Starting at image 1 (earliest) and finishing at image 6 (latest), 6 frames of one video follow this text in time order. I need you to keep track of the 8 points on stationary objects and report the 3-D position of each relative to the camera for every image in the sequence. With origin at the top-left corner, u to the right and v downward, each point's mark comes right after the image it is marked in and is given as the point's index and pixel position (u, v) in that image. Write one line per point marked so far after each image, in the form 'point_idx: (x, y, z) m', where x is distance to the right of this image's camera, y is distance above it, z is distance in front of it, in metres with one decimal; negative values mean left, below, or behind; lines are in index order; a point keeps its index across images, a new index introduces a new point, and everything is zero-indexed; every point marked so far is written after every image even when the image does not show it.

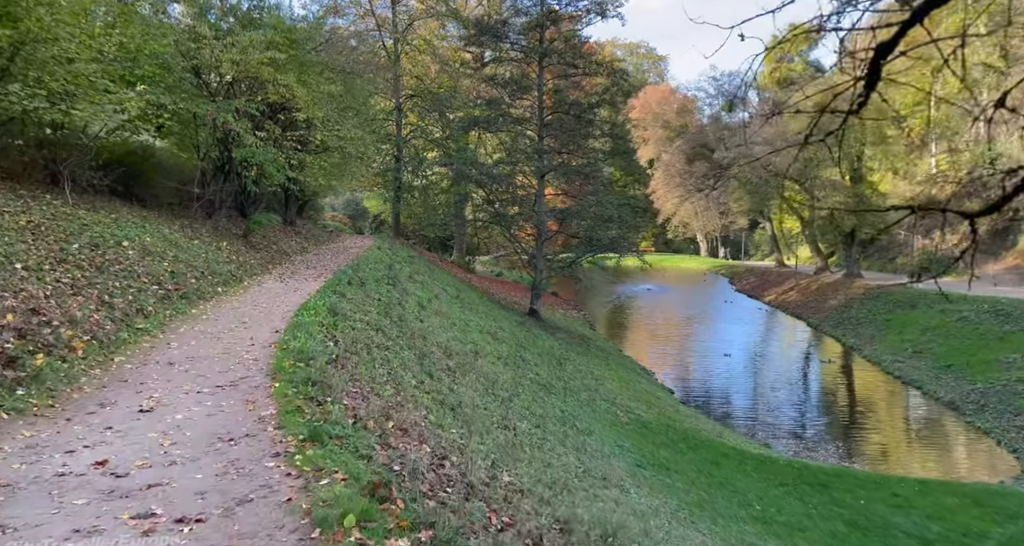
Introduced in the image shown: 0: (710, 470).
0: (+3.8, -3.9, +15.2) m
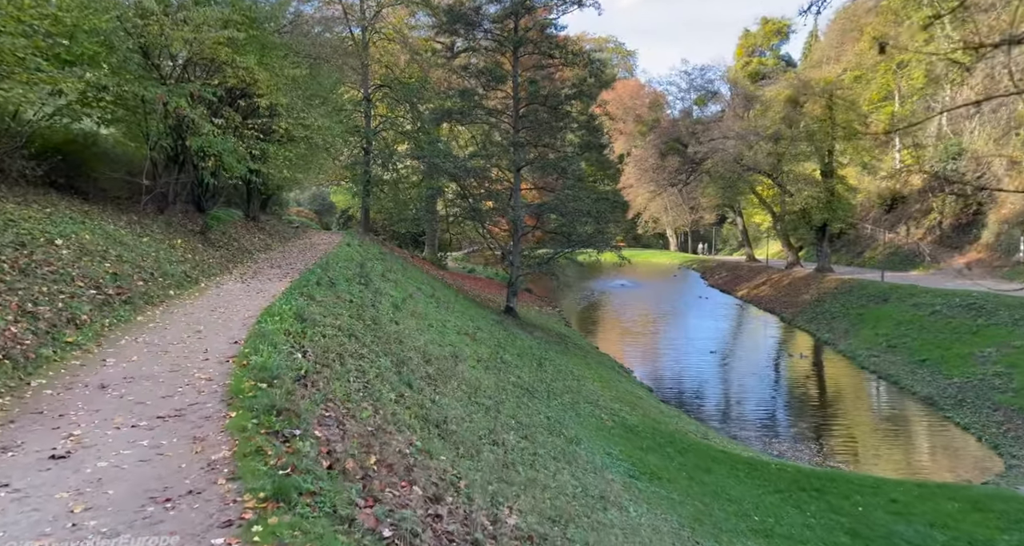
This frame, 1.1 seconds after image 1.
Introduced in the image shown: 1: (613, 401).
0: (+3.5, -3.8, +14.4) m
1: (+2.5, -3.2, +19.4) m
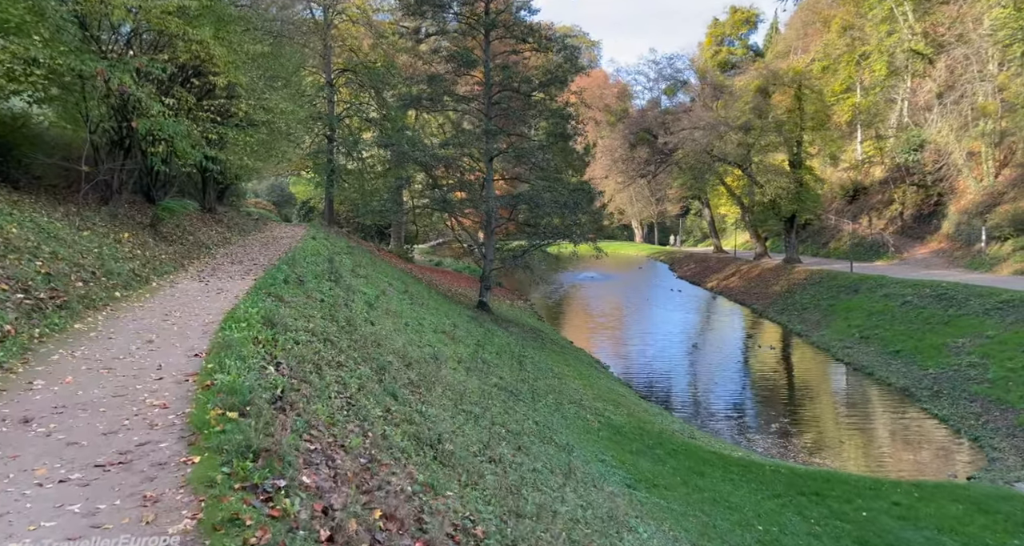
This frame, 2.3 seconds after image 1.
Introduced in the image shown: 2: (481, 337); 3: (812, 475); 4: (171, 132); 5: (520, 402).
0: (+3.2, -3.7, +13.6) m
1: (+2.0, -3.0, +18.5) m
2: (-0.8, -1.6, +20.0) m
3: (+5.6, -3.8, +14.1) m
4: (-7.3, +3.1, +16.8) m
5: (+0.1, -2.4, +14.3) m
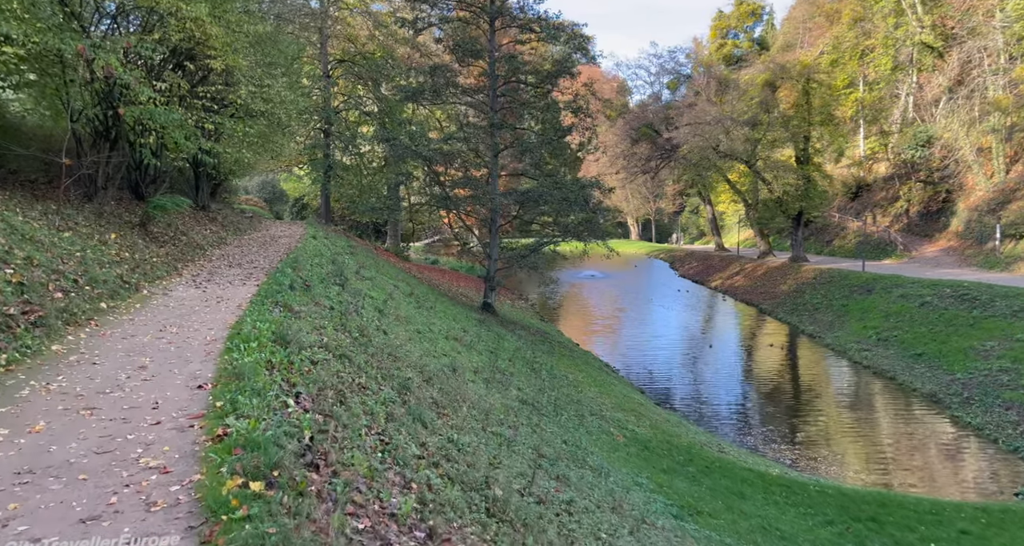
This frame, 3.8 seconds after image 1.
0: (+3.7, -3.7, +12.5) m
1: (+2.3, -3.1, +17.4) m
2: (-0.5, -1.7, +18.8) m
3: (+6.0, -3.8, +13.0) m
4: (-6.9, +3.0, +15.5) m
5: (+0.5, -2.4, +13.2) m
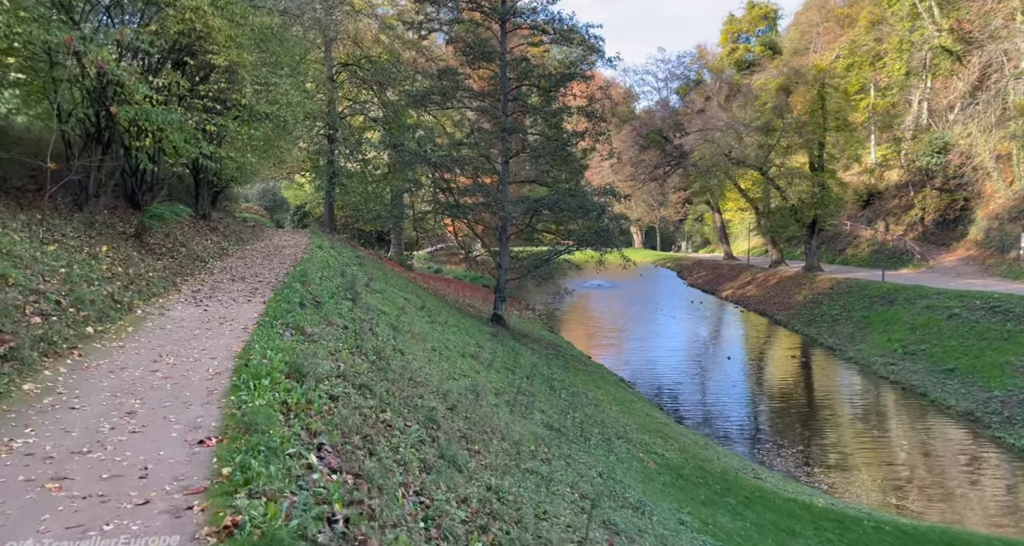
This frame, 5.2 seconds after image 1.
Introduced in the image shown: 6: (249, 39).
0: (+4.1, -4.0, +11.5) m
1: (+2.7, -3.3, +16.3) m
2: (-0.1, -1.9, +17.8) m
3: (+6.4, -4.1, +11.9) m
4: (-6.5, +2.8, +14.5) m
5: (+0.9, -2.7, +12.1) m
6: (-6.1, +5.2, +17.9) m
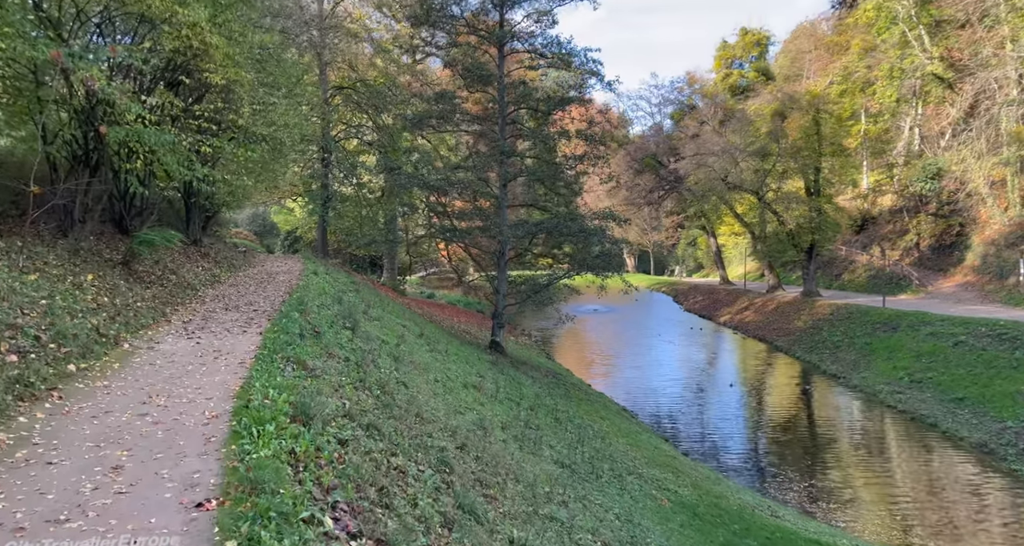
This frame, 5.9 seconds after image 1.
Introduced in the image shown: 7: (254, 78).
0: (+4.2, -4.4, +10.8) m
1: (+2.8, -3.9, +15.7) m
2: (0.0, -2.5, +17.1) m
3: (+6.5, -4.5, +11.3) m
4: (-6.4, +2.3, +13.9) m
5: (+1.1, -3.1, +11.5) m
6: (-6.0, +4.6, +17.4) m
7: (-6.1, +4.5, +18.2) m
